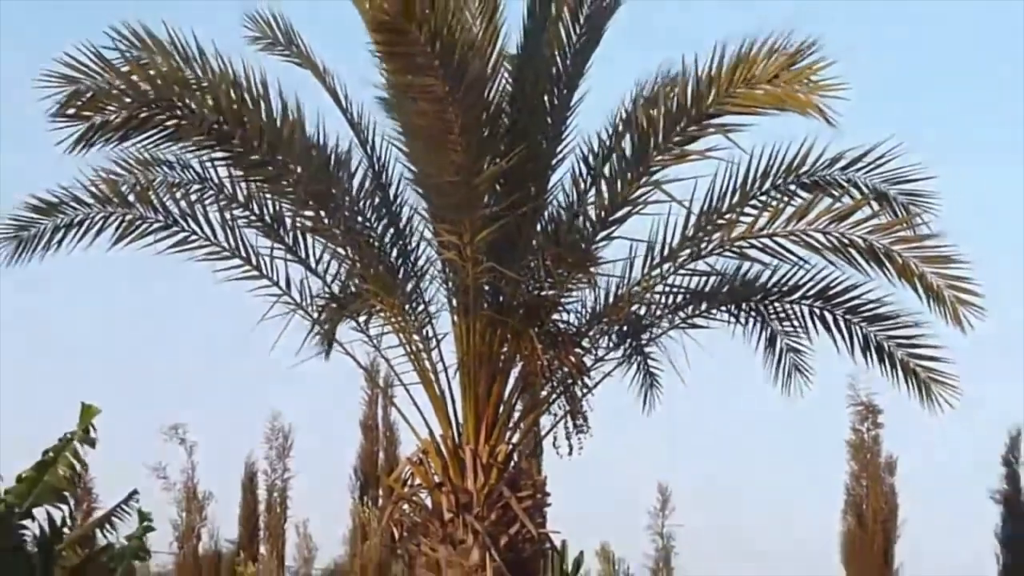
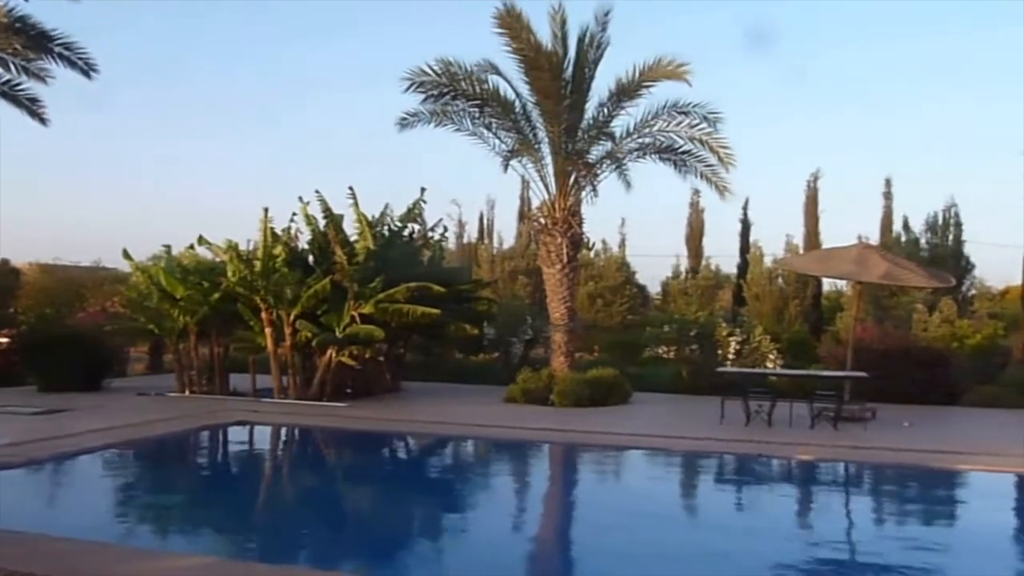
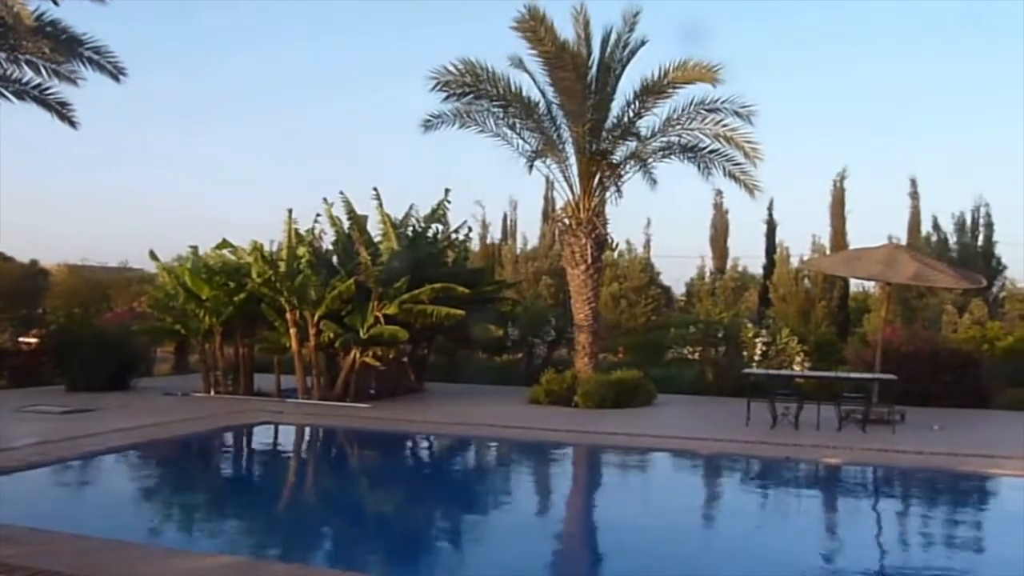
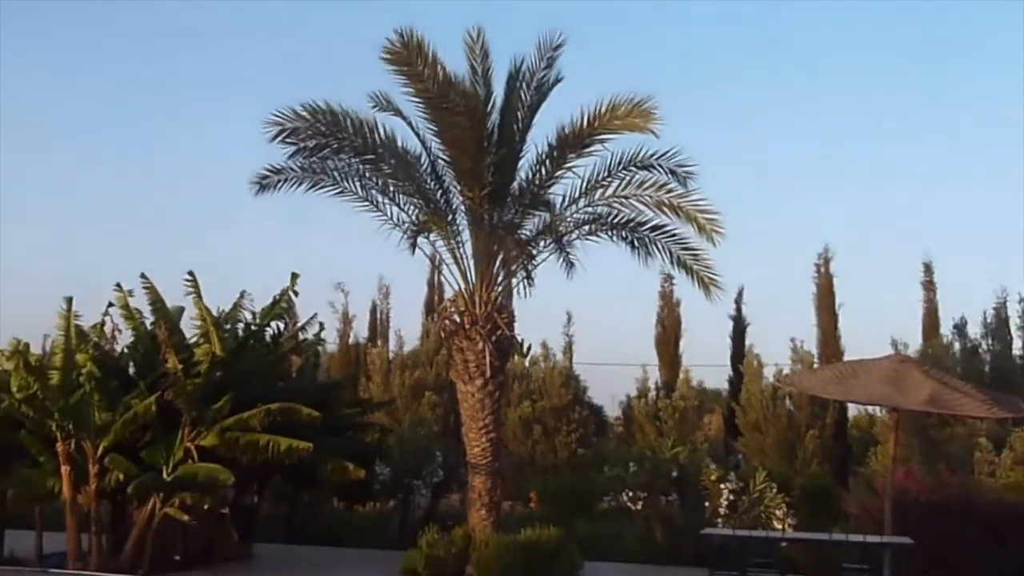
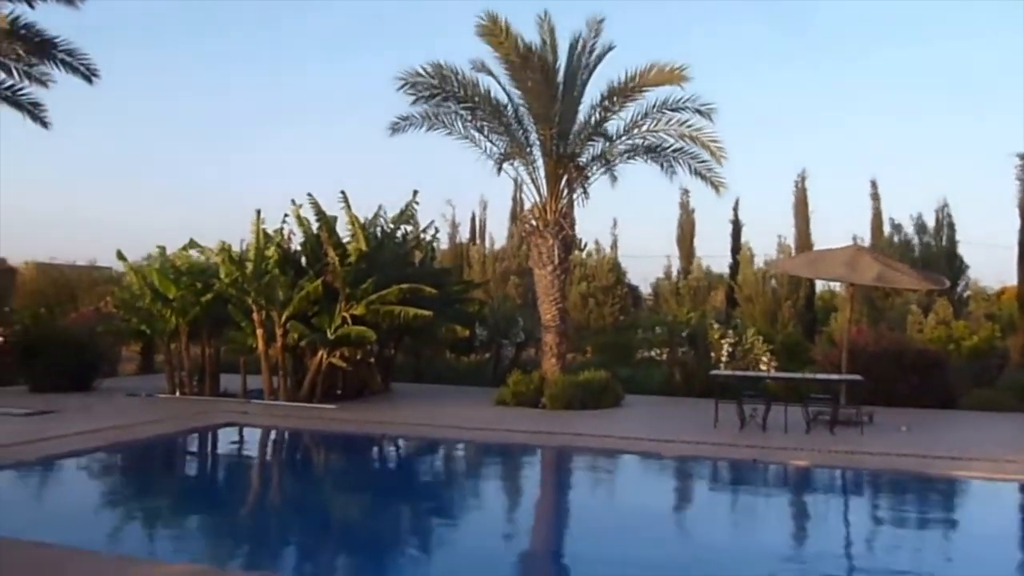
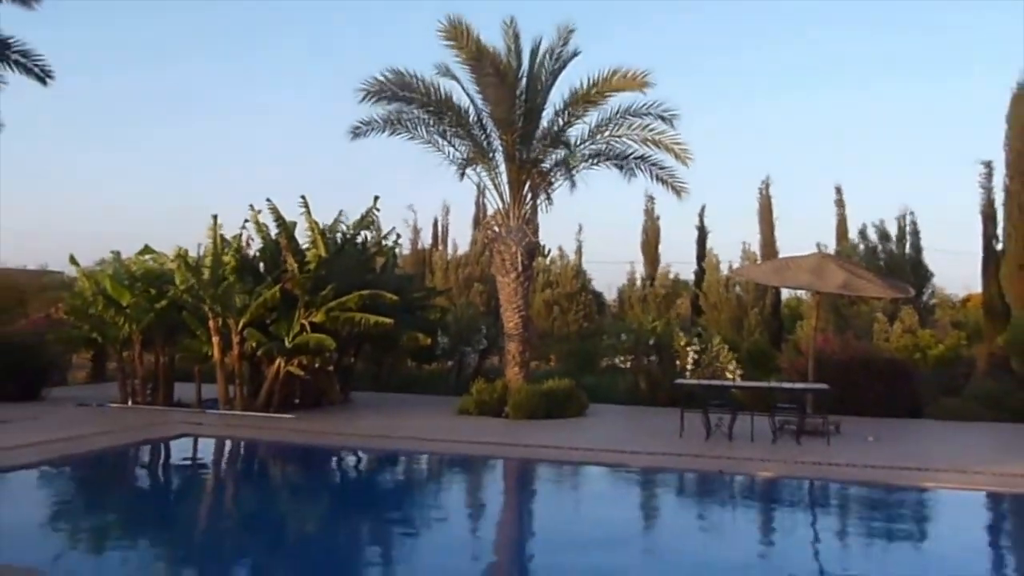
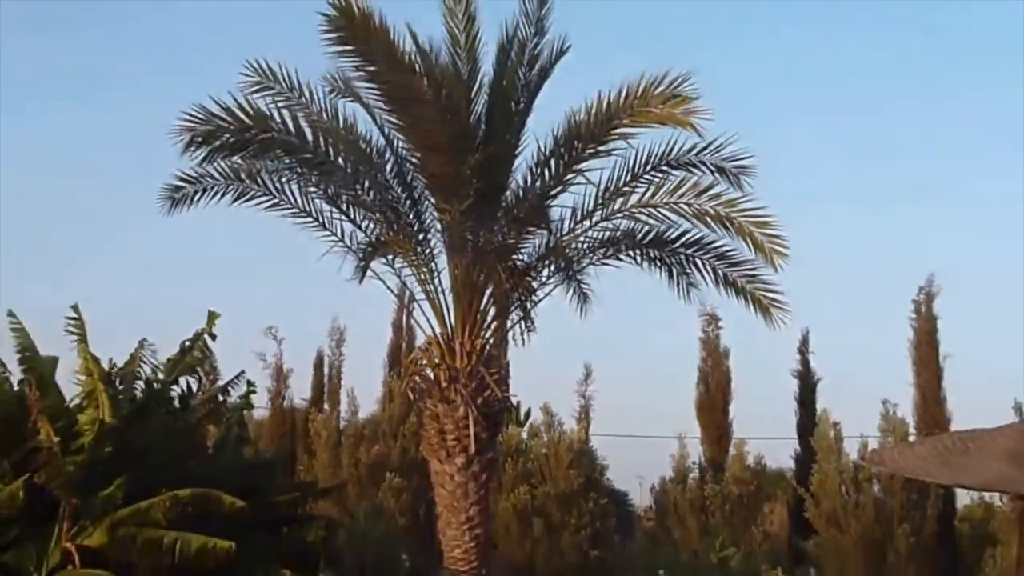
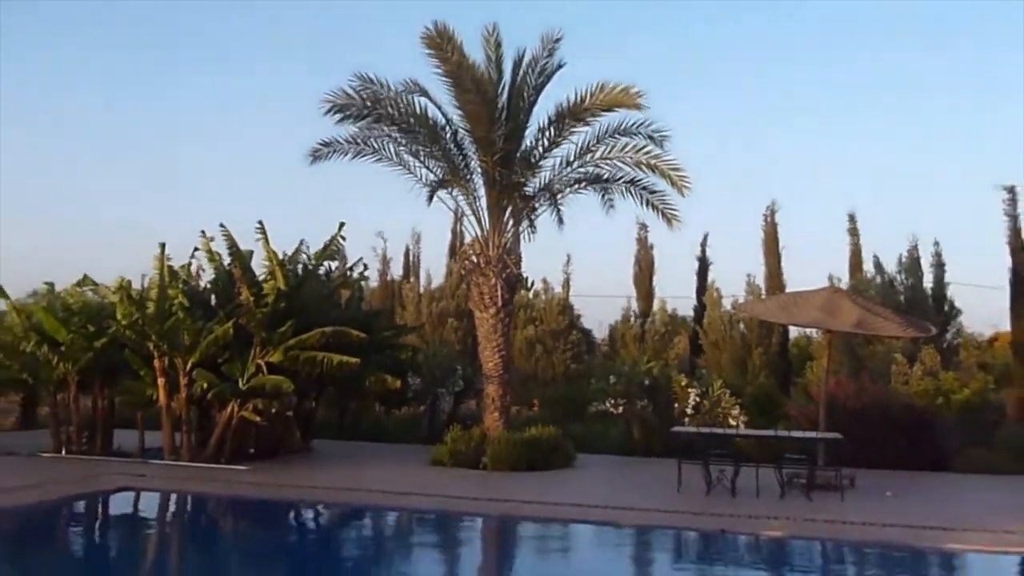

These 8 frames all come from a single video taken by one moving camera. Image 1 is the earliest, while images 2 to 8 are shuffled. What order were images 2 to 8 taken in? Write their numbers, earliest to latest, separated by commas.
7, 4, 8, 6, 5, 3, 2
